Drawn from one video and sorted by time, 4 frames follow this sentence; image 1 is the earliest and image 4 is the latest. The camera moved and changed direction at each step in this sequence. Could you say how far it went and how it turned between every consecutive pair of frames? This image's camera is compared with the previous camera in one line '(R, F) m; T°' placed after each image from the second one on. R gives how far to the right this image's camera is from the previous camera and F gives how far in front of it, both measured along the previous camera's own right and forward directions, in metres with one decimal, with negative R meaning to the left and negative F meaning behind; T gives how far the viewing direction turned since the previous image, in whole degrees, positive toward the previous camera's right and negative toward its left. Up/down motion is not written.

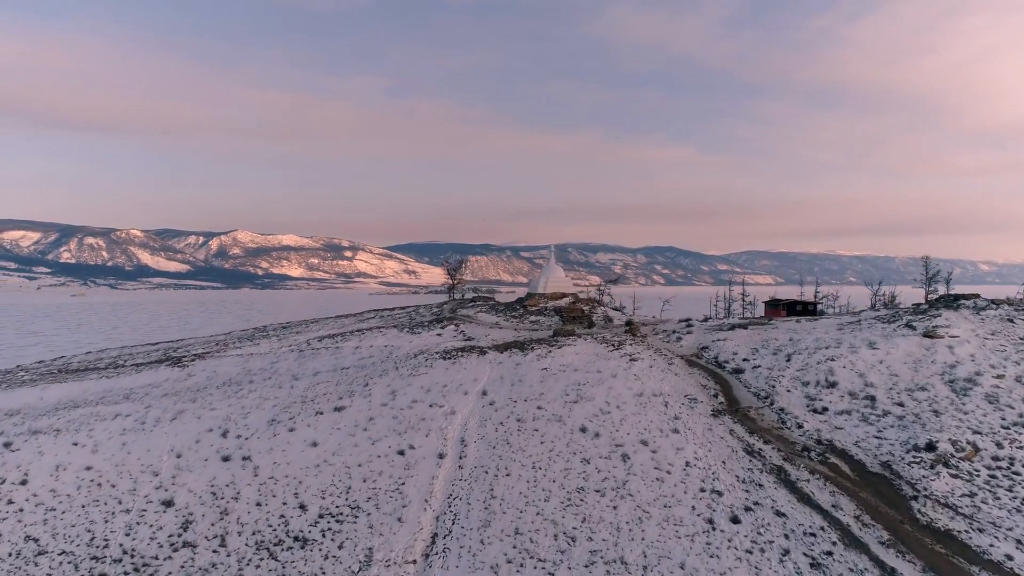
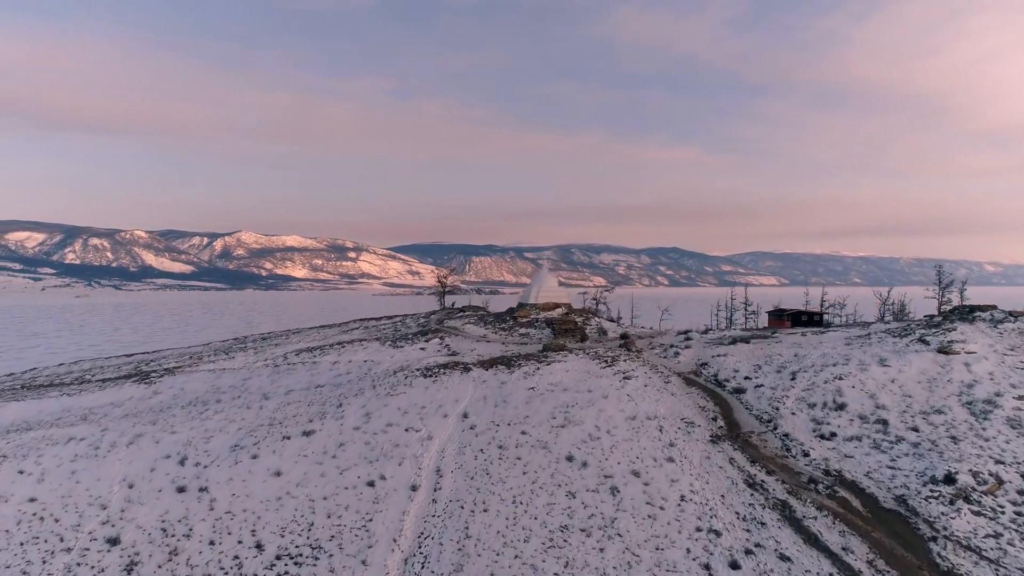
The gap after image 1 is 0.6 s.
(+0.8, +2.1) m; 0°
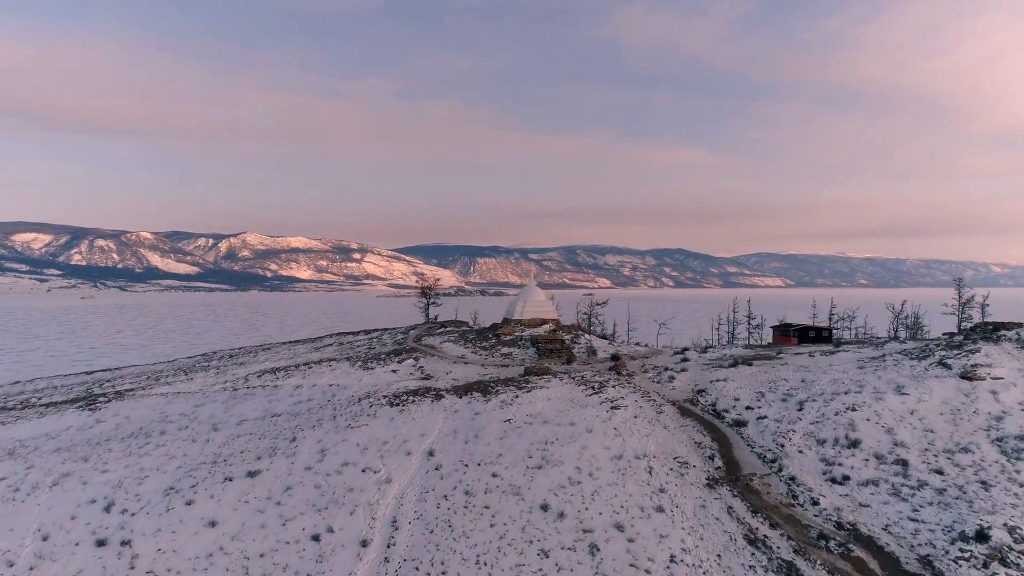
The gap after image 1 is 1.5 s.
(+1.1, +3.0) m; 0°
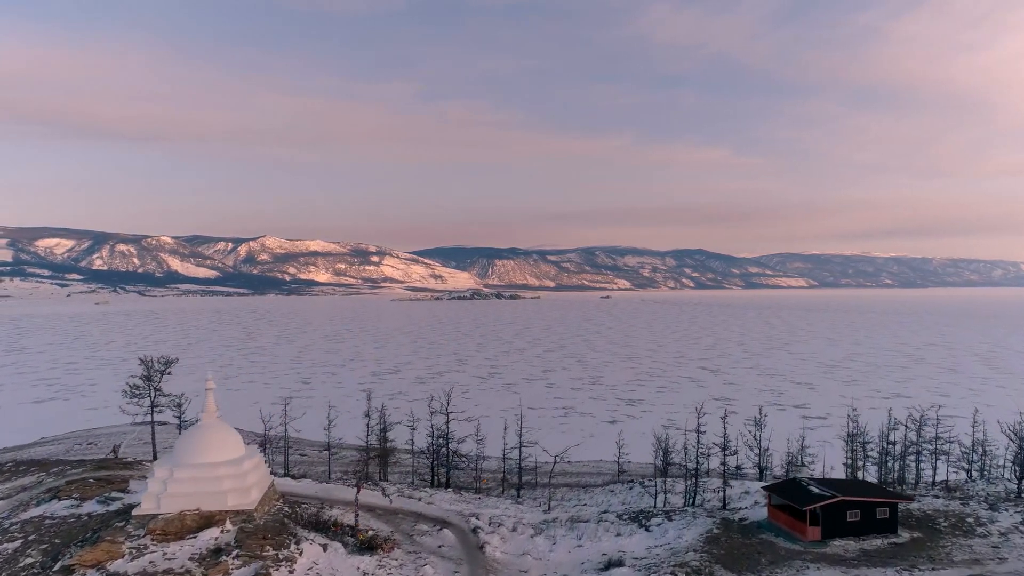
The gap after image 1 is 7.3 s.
(+8.5, +22.0) m; -2°
